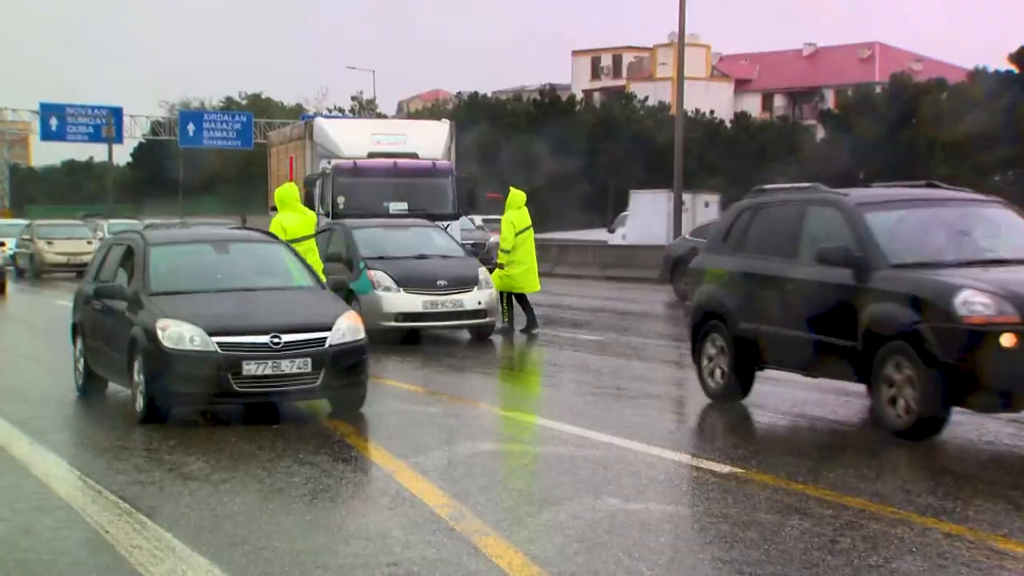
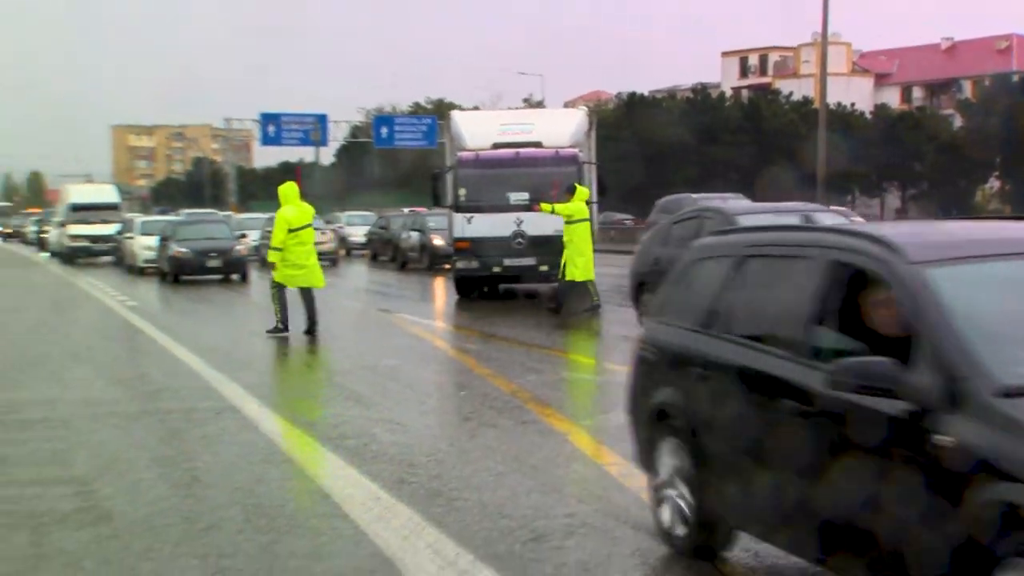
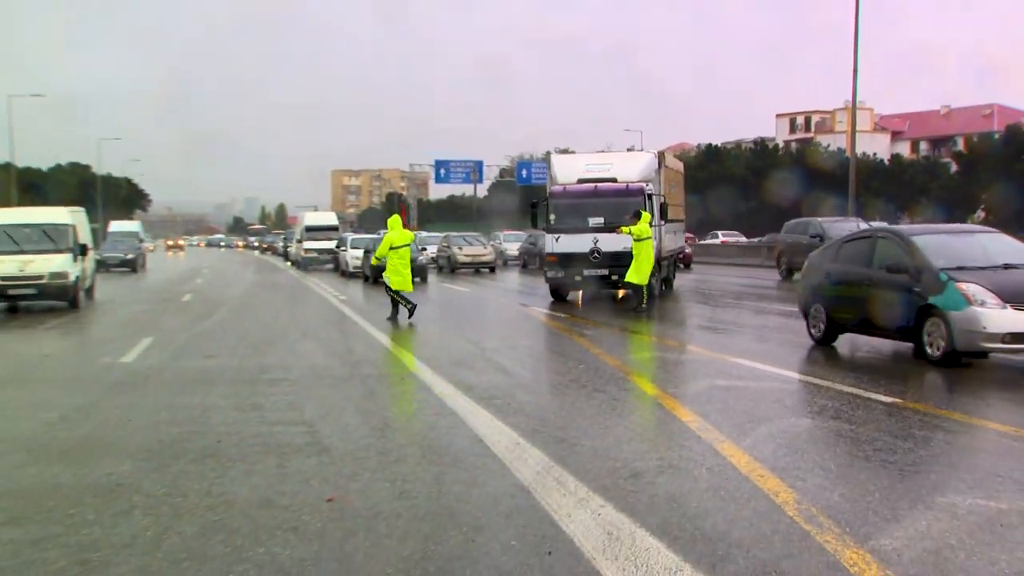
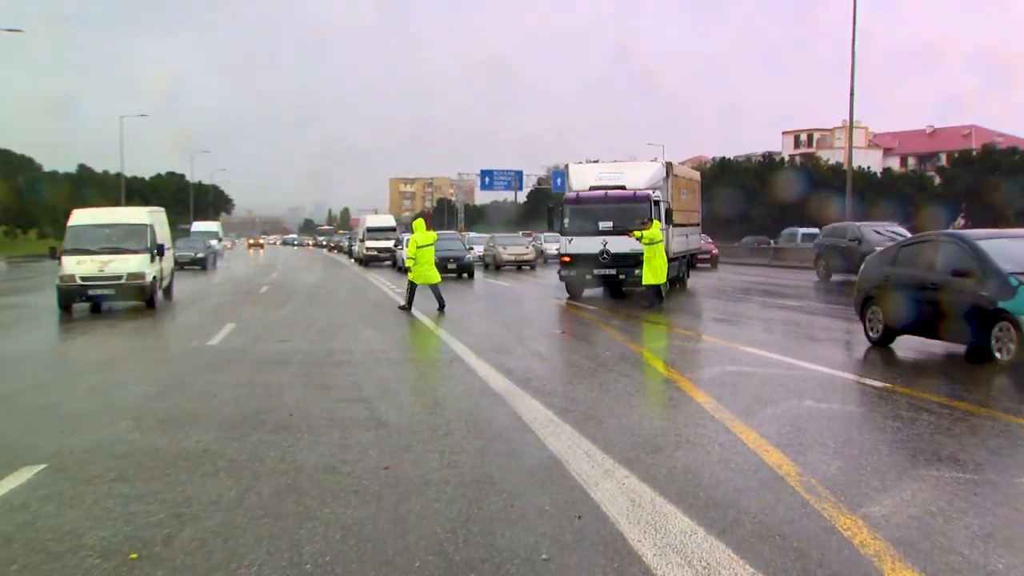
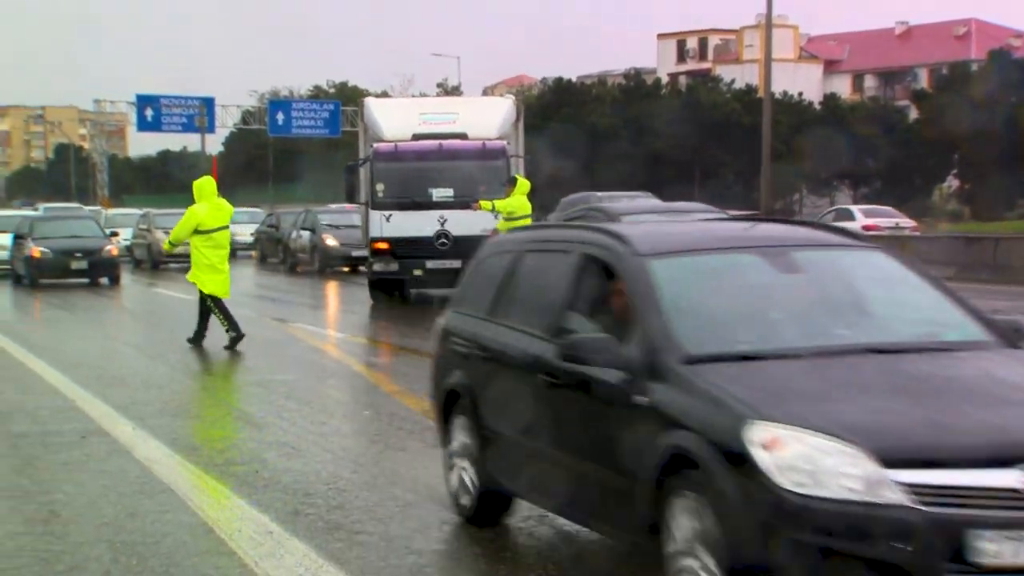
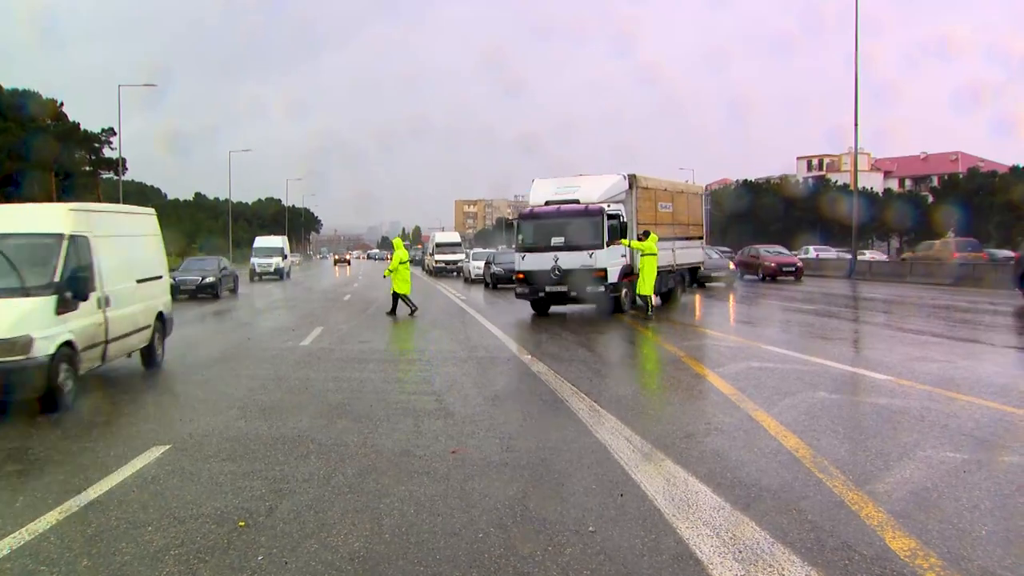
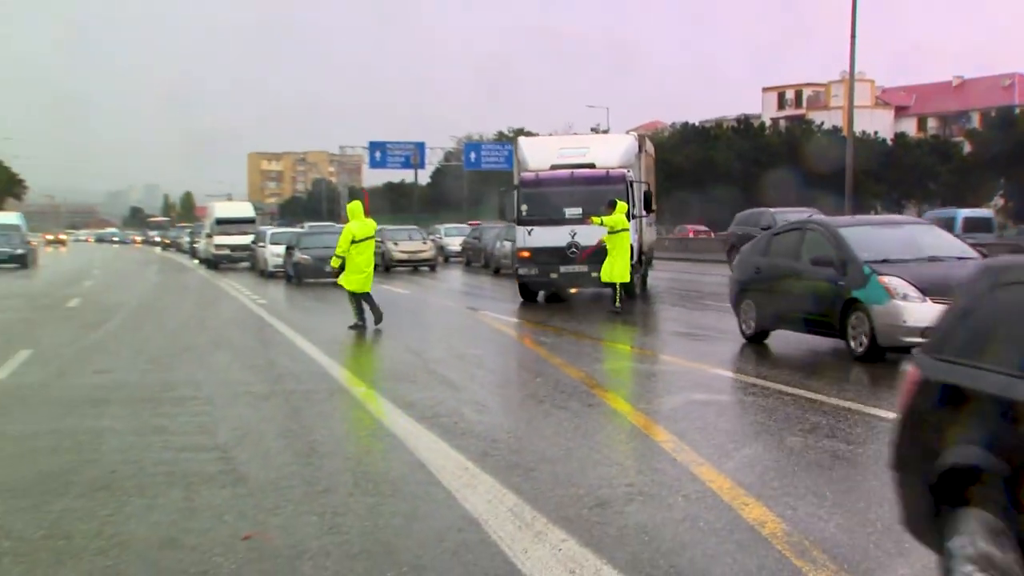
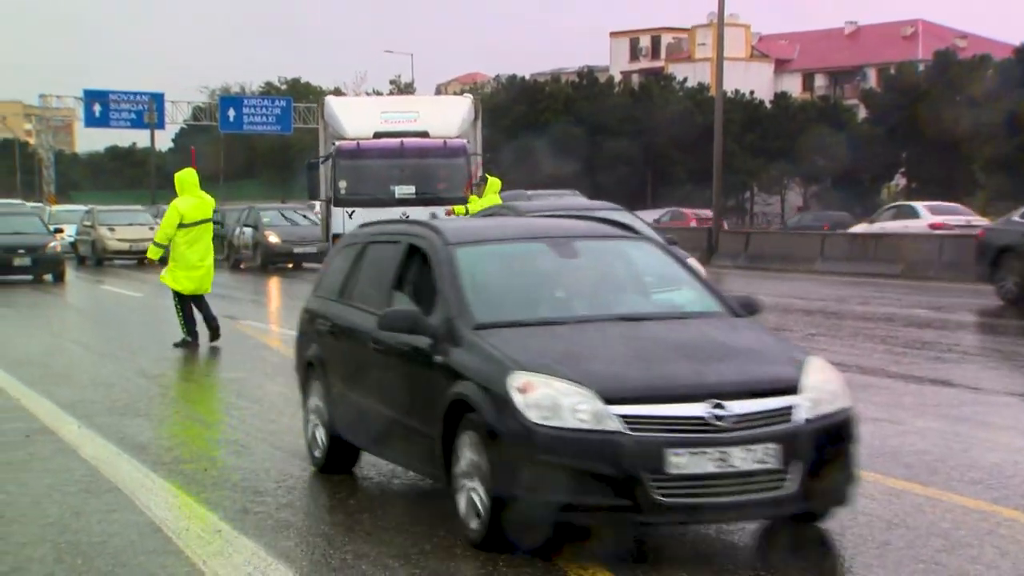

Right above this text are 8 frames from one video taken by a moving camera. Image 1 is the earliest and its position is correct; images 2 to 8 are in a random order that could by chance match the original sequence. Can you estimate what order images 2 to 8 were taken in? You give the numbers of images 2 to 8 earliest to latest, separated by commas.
8, 5, 2, 7, 3, 4, 6
